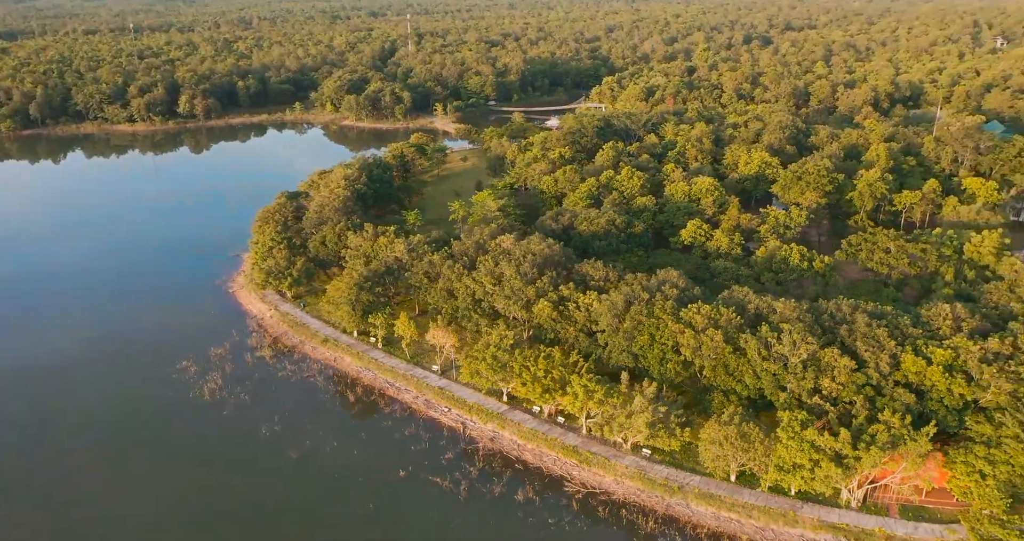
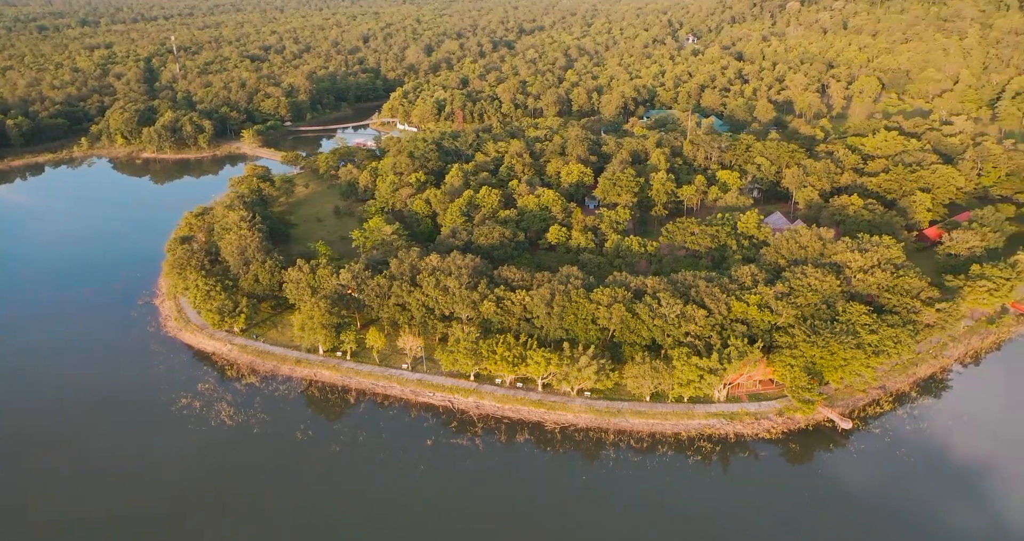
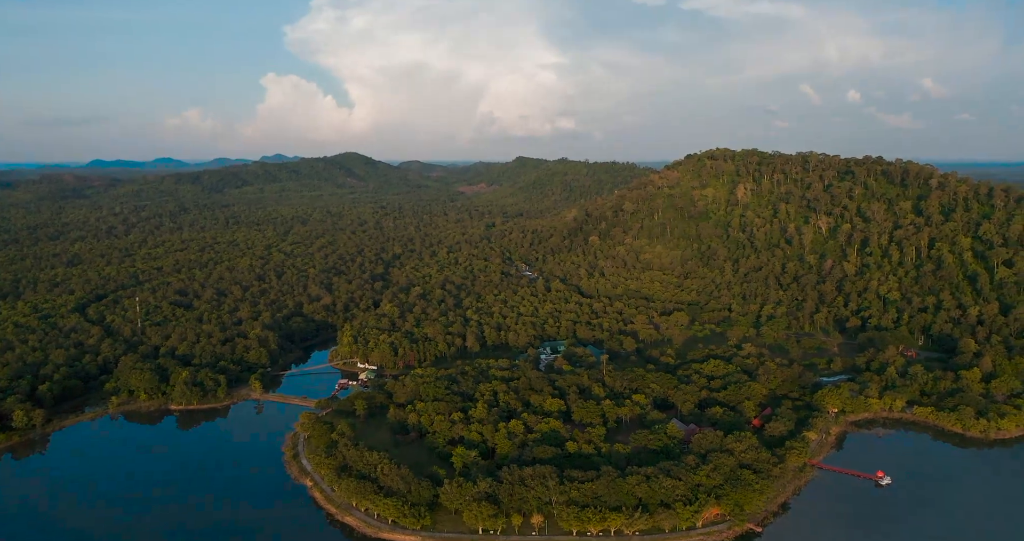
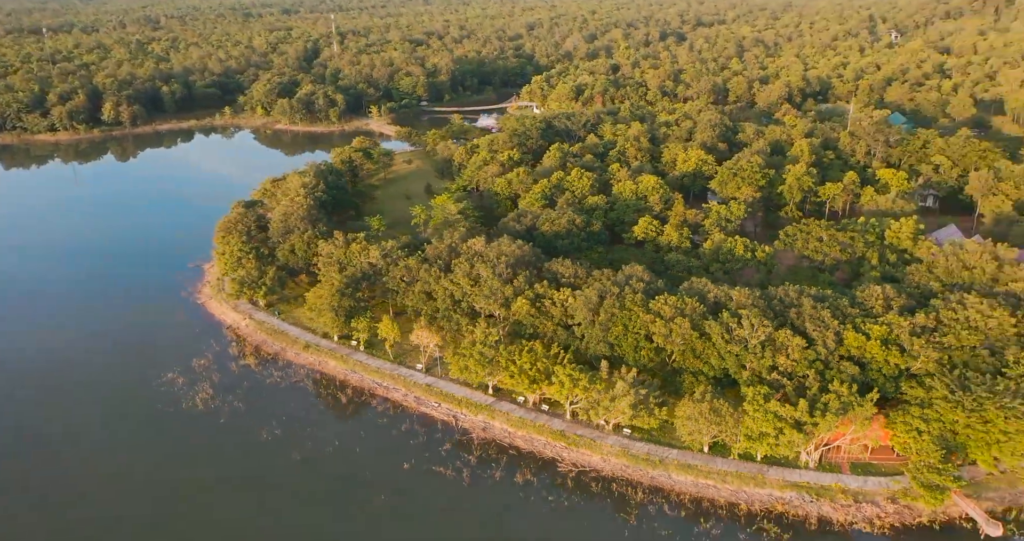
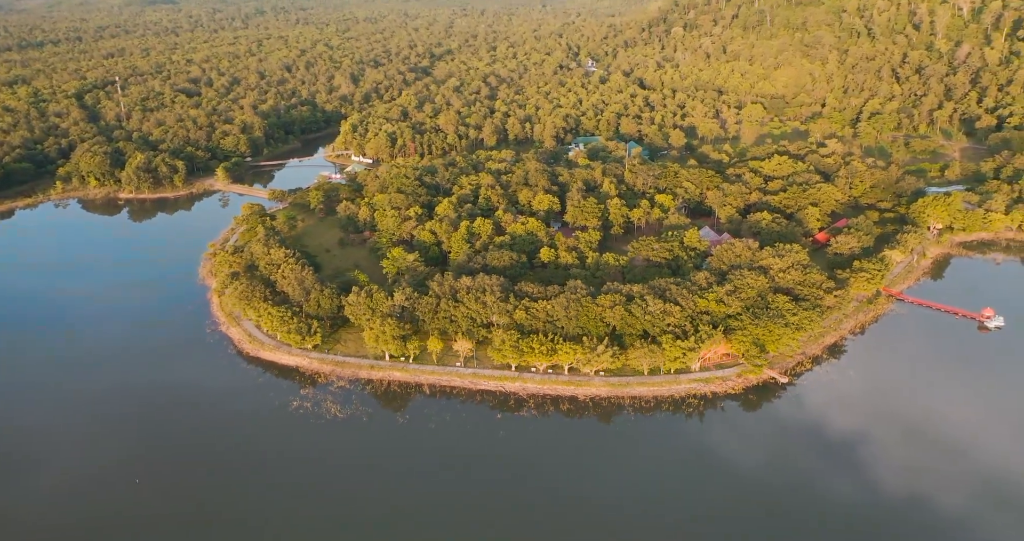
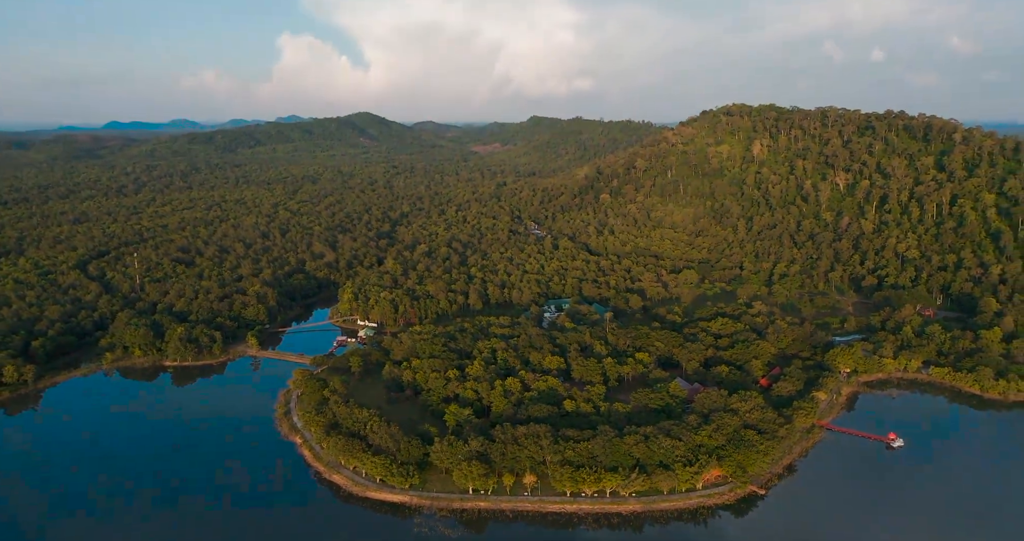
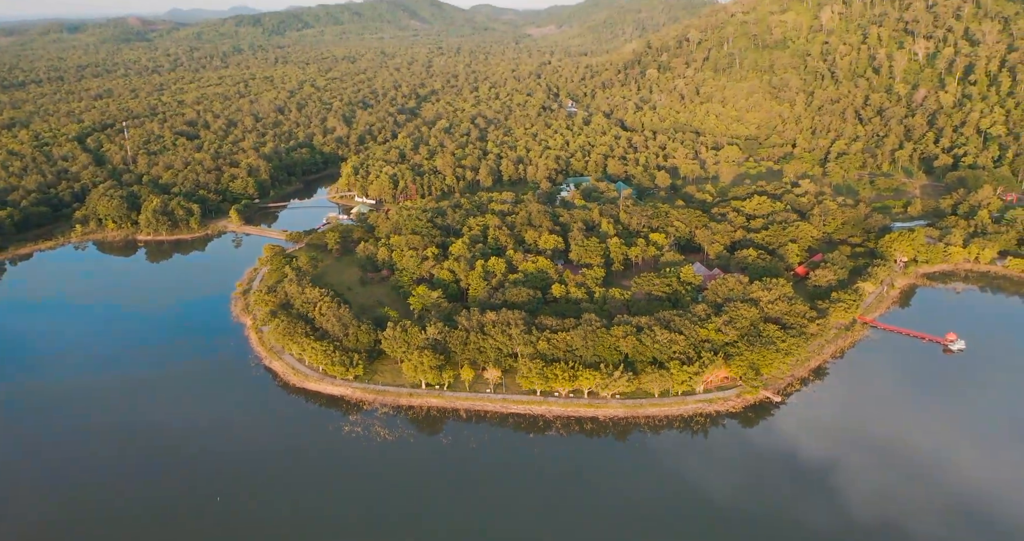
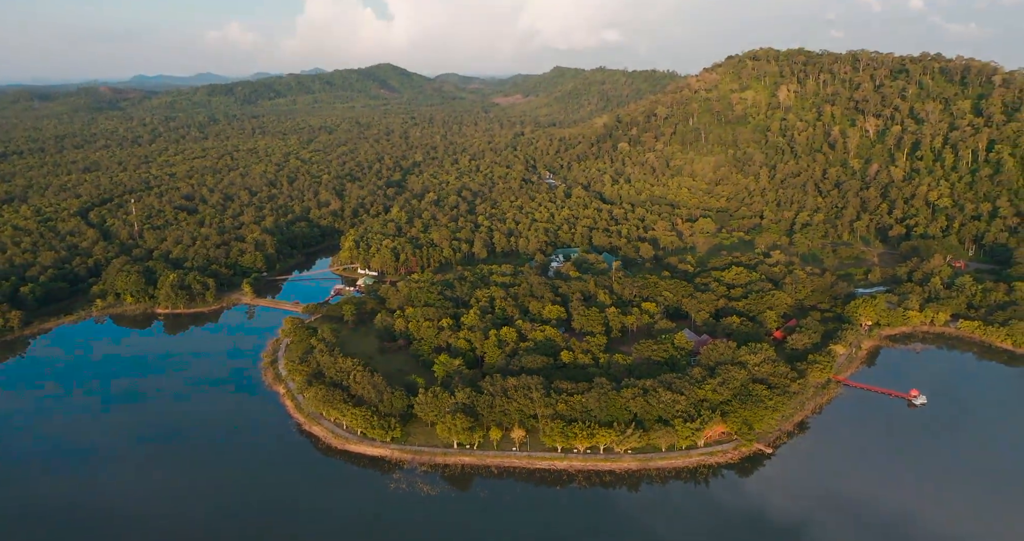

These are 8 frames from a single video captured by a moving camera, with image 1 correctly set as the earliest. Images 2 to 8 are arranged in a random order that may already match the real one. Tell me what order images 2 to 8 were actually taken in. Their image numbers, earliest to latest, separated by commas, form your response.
4, 2, 5, 7, 8, 6, 3
